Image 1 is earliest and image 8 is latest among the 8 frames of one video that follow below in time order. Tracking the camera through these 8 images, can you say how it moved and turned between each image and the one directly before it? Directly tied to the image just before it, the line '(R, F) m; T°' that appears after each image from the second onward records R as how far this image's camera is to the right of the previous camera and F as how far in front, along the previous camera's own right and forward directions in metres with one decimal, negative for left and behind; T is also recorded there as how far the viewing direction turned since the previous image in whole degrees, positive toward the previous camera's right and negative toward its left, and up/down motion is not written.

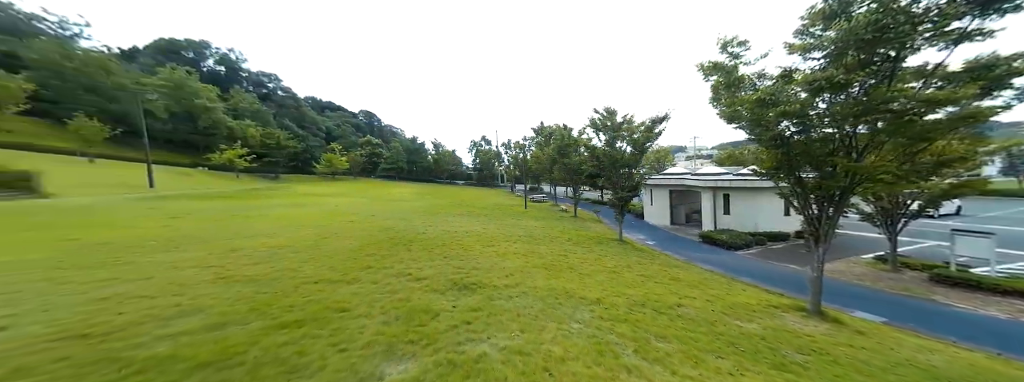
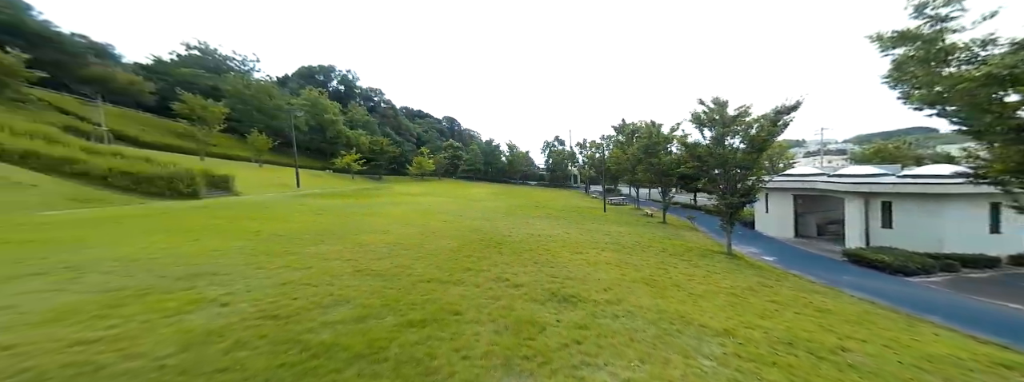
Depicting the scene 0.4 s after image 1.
(-0.7, +0.2) m; -14°
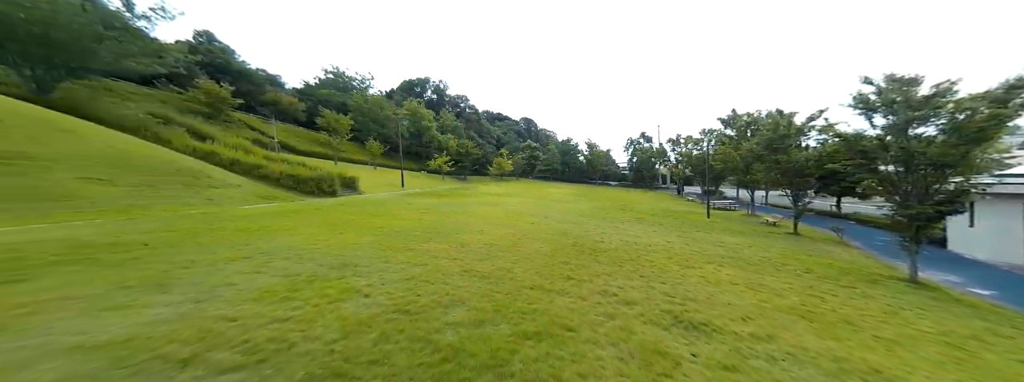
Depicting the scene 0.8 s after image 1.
(-0.7, +0.3) m; -15°
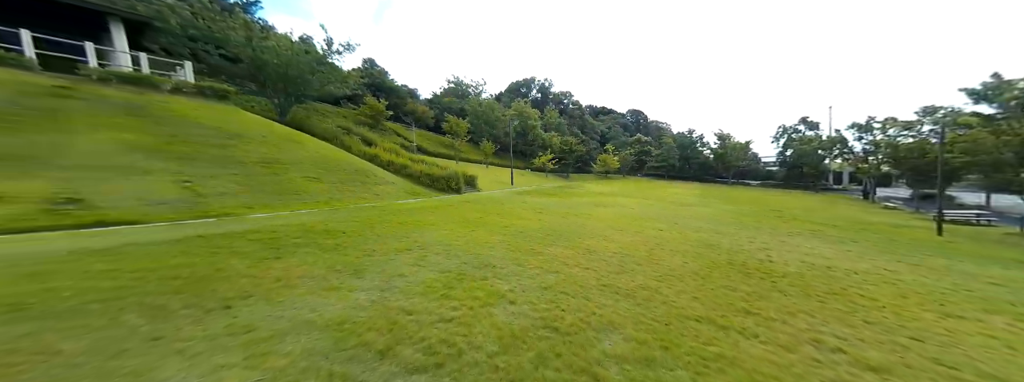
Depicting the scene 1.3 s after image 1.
(-0.9, +0.4) m; -20°
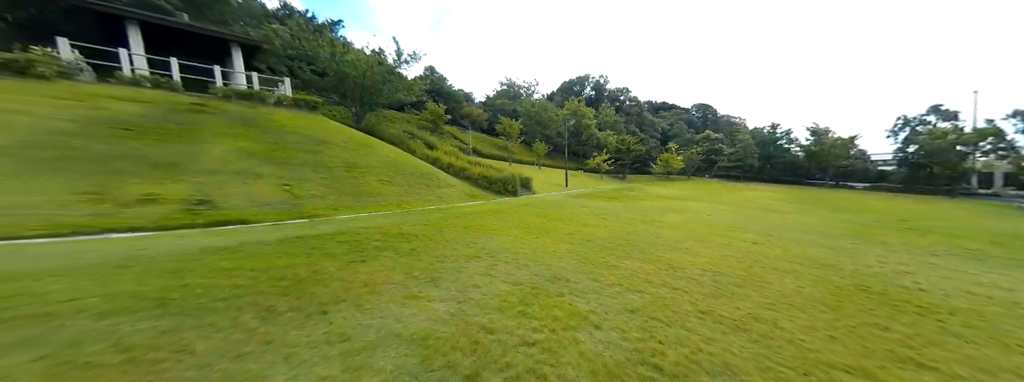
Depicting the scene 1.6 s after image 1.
(-0.5, +0.3) m; -10°
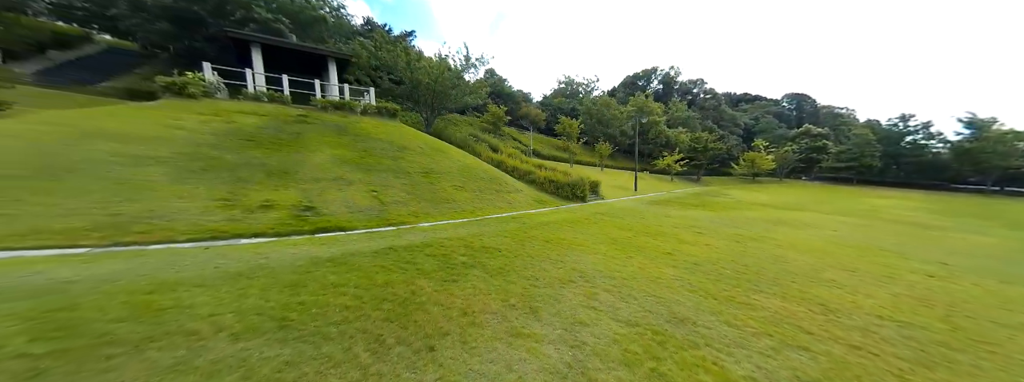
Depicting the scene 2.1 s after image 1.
(-0.9, +0.5) m; -11°
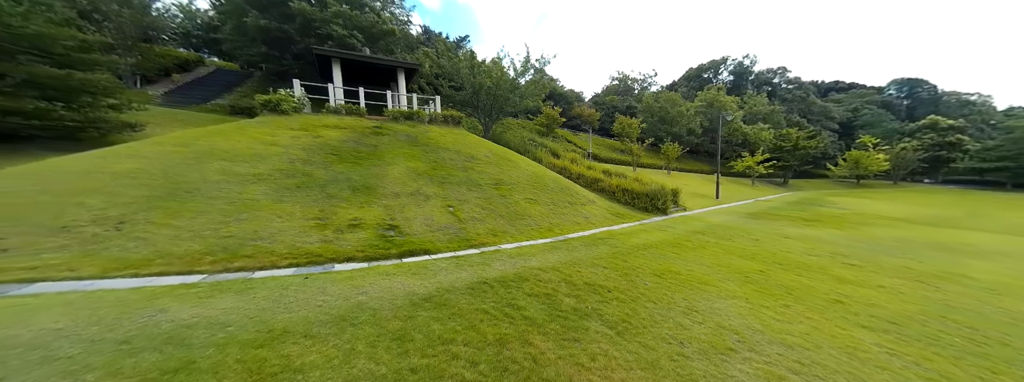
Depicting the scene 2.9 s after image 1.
(-1.2, +0.8) m; -9°
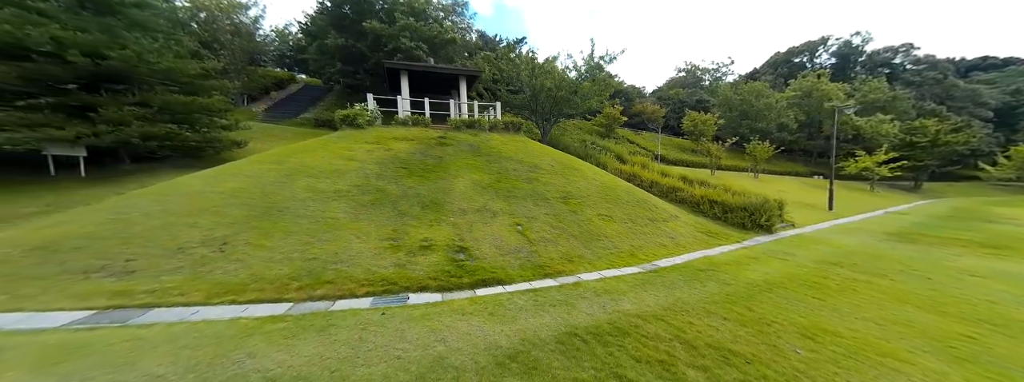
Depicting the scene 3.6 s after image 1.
(-0.7, +0.7) m; -10°
